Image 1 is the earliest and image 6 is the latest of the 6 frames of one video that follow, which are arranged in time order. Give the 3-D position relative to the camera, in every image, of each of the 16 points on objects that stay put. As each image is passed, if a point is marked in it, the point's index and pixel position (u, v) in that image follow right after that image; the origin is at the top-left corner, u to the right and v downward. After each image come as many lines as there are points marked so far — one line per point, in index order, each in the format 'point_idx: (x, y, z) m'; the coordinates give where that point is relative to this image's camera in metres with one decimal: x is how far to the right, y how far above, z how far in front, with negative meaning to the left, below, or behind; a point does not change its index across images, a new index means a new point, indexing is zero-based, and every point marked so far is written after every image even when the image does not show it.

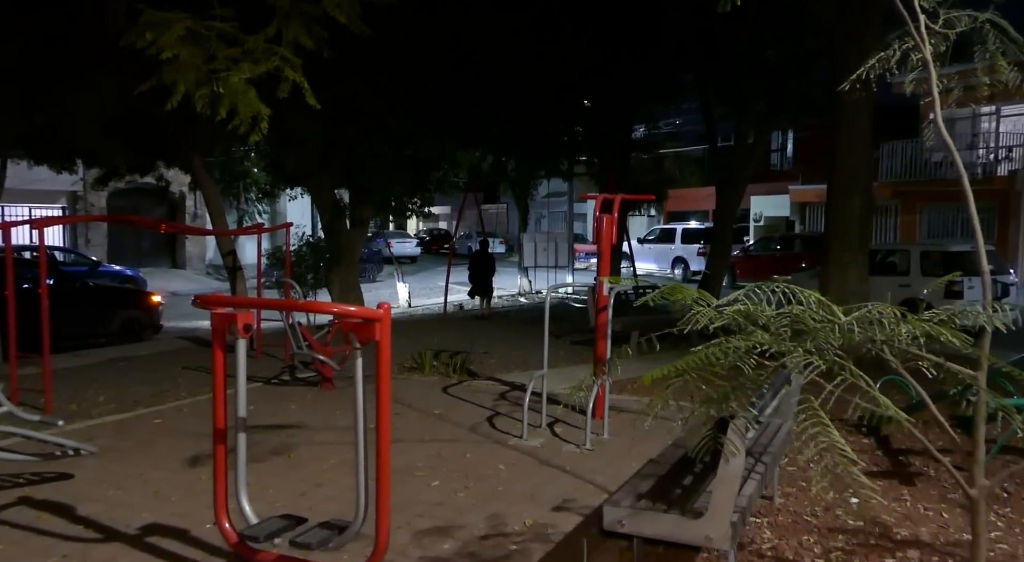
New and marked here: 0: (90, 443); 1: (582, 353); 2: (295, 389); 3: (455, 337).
0: (-3.3, -1.3, +6.5) m
1: (+0.9, -0.9, +11.1) m
2: (-2.3, -1.1, +8.9) m
3: (-0.8, -0.8, +12.4) m
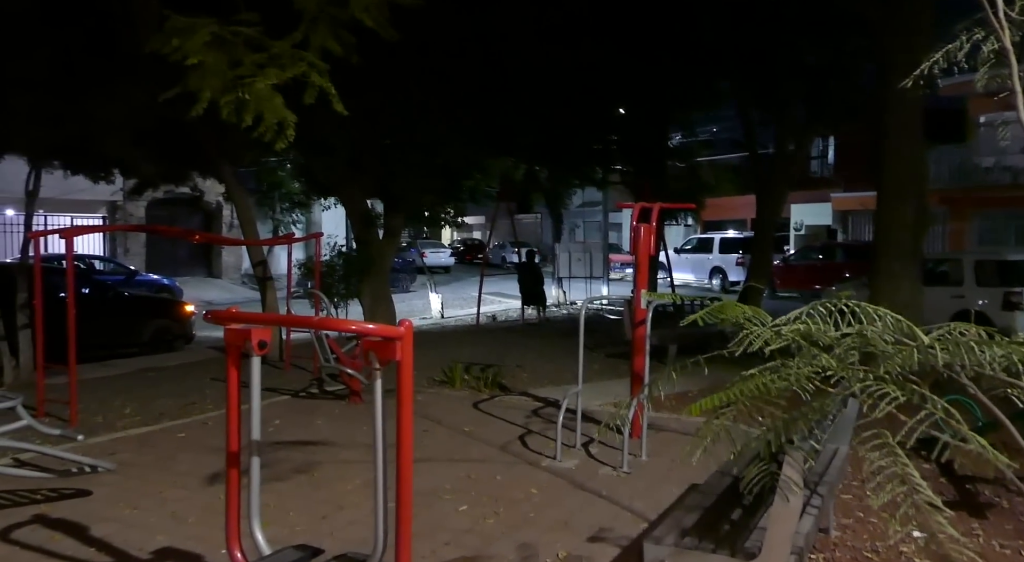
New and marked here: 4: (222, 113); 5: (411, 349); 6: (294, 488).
0: (-3.0, -1.3, +6.3) m
1: (+1.4, -1.1, +10.8) m
2: (-2.0, -1.3, +8.7) m
3: (-0.4, -1.0, +12.2) m
4: (-2.3, +1.4, +6.7) m
5: (-0.4, -0.3, +3.3) m
6: (-1.5, -1.4, +5.7) m
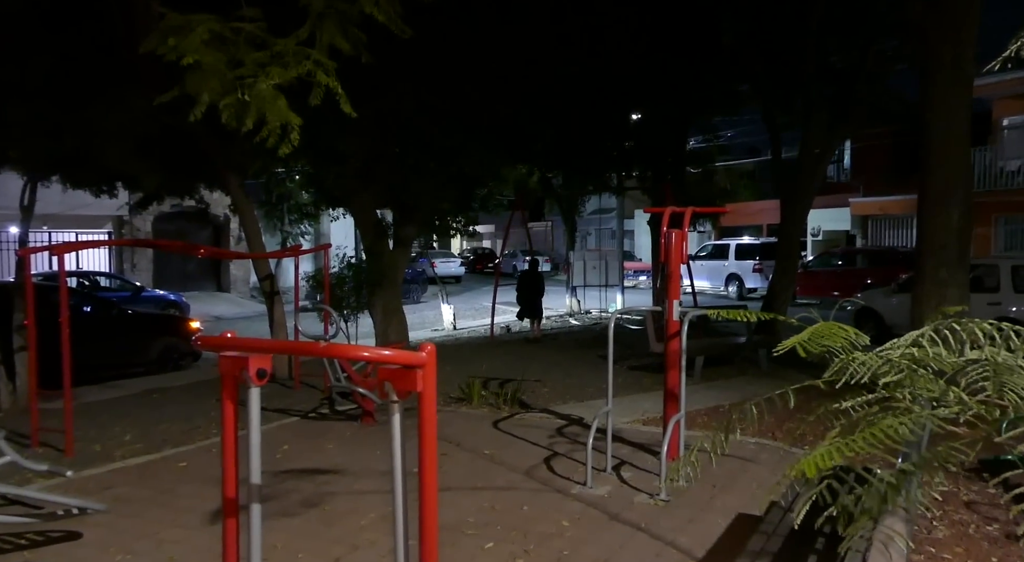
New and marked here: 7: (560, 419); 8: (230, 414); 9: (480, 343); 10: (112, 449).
0: (-2.8, -1.5, +5.9) m
1: (+1.6, -1.2, +10.3) m
2: (-1.8, -1.4, +8.2) m
3: (-0.1, -1.1, +11.7) m
4: (-2.2, +1.2, +6.3) m
5: (-0.3, -0.3, +2.8) m
6: (-1.3, -1.5, +5.3) m
7: (+0.5, -1.3, +8.1) m
8: (-1.1, -0.5, +3.3) m
9: (-0.5, -1.0, +14.3) m
10: (-3.5, -1.5, +7.4) m
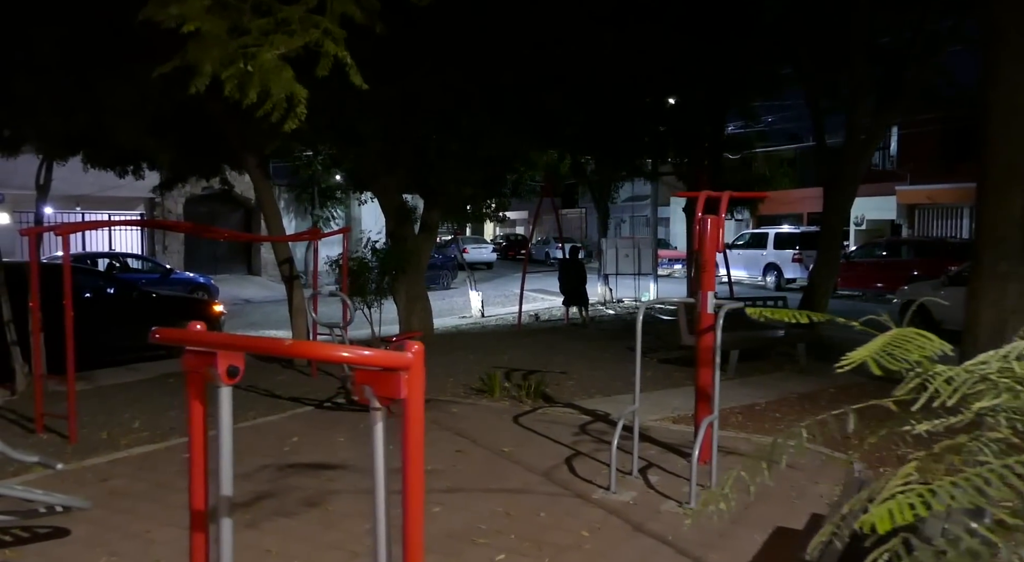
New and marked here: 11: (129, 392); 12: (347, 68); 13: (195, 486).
0: (-2.7, -1.4, +5.6) m
1: (+1.9, -1.1, +9.8) m
2: (-1.5, -1.3, +7.8) m
3: (+0.2, -1.0, +11.2) m
4: (-2.0, +1.4, +5.9) m
5: (-0.3, -0.3, +2.4) m
6: (-1.2, -1.4, +4.9) m
7: (+0.7, -1.2, +7.7) m
8: (-1.1, -0.5, +2.9) m
9: (-0.1, -0.8, +13.9) m
10: (-3.3, -1.3, +7.1) m
11: (-4.1, -1.2, +9.0) m
12: (-1.1, +1.5, +5.9) m
13: (-1.1, -0.7, +2.9) m
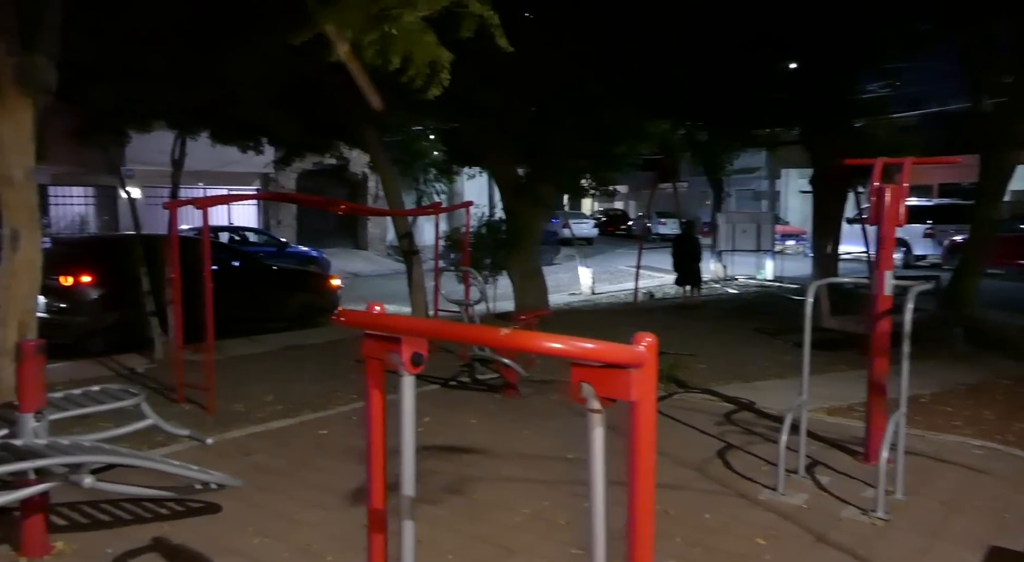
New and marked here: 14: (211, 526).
0: (-1.8, -1.2, +5.5) m
1: (+3.3, -0.8, +9.1) m
2: (-0.3, -1.0, +7.6) m
3: (+1.8, -0.7, +10.8) m
4: (-1.0, +1.5, +5.7) m
5: (+0.3, -0.2, +2.0) m
6: (-0.3, -1.3, +4.6) m
7: (+1.9, -1.0, +7.2) m
8: (-0.4, -0.4, +2.6) m
9: (+1.8, -0.4, +13.4) m
10: (-2.2, -1.1, +7.0) m
11: (-2.8, -0.9, +9.0) m
12: (-0.1, +1.6, +5.5) m
13: (-0.4, -0.6, +2.6) m
14: (-1.6, -1.3, +4.4) m
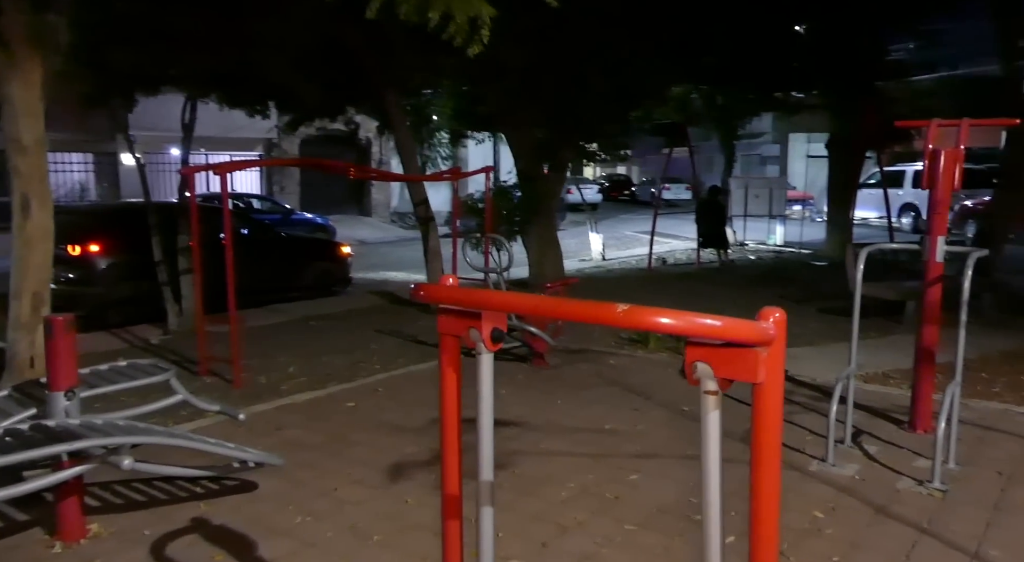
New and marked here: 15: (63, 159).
0: (-1.5, -1.0, +5.3) m
1: (+3.5, -0.5, +9.0) m
2: (-0.1, -0.7, +7.4) m
3: (+2.1, -0.2, +10.6) m
4: (-0.8, +1.7, +5.4) m
5: (+0.6, -0.2, +1.8) m
6: (-0.1, -1.1, +4.5) m
7: (+2.1, -0.8, +7.1) m
8: (-0.2, -0.3, +2.4) m
9: (+2.0, +0.1, +13.3) m
10: (-1.9, -0.8, +6.9) m
11: (-2.5, -0.6, +8.9) m
12: (+0.1, +1.8, +5.2) m
13: (-0.2, -0.6, +2.5) m
14: (-1.3, -1.2, +4.3) m
15: (-10.7, +2.9, +20.0) m
